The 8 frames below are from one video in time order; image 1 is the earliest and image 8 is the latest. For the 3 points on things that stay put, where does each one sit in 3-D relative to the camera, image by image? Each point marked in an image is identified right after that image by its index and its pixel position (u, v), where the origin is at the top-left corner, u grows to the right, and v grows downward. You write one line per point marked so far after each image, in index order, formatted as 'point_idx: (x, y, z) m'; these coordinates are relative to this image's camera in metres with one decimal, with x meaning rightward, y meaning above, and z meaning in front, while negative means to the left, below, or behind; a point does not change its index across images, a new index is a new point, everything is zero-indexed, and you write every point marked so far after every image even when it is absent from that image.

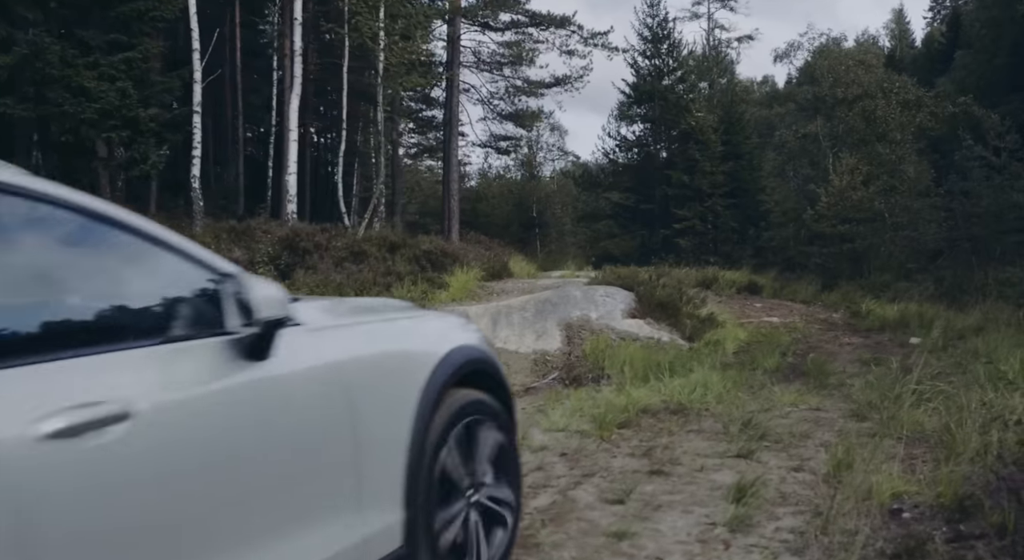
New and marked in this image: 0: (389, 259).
0: (-2.2, +0.4, +15.4) m
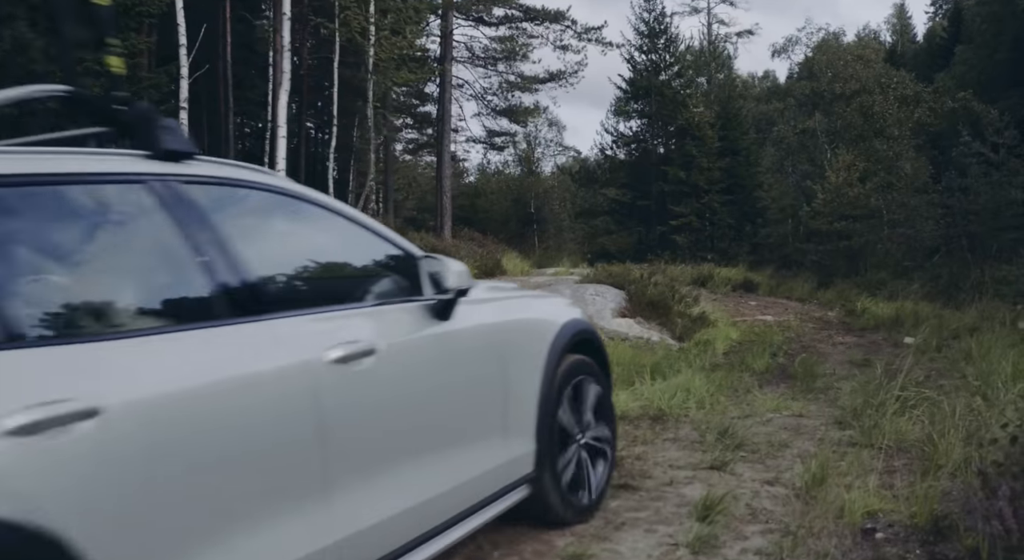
0: (-2.3, +0.4, +15.3) m
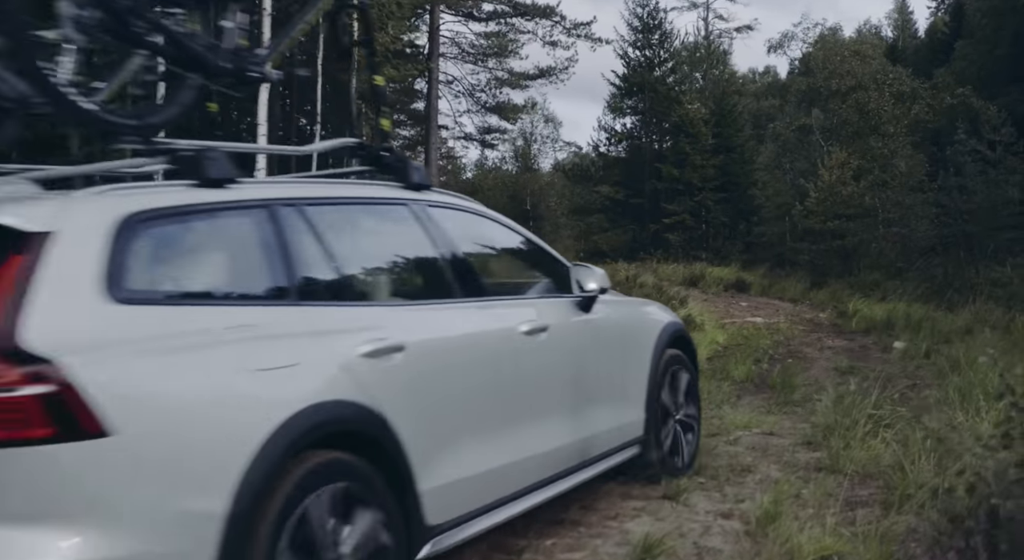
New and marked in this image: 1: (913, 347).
0: (-2.6, +0.4, +15.0) m
1: (+5.1, -0.8, +11.2) m
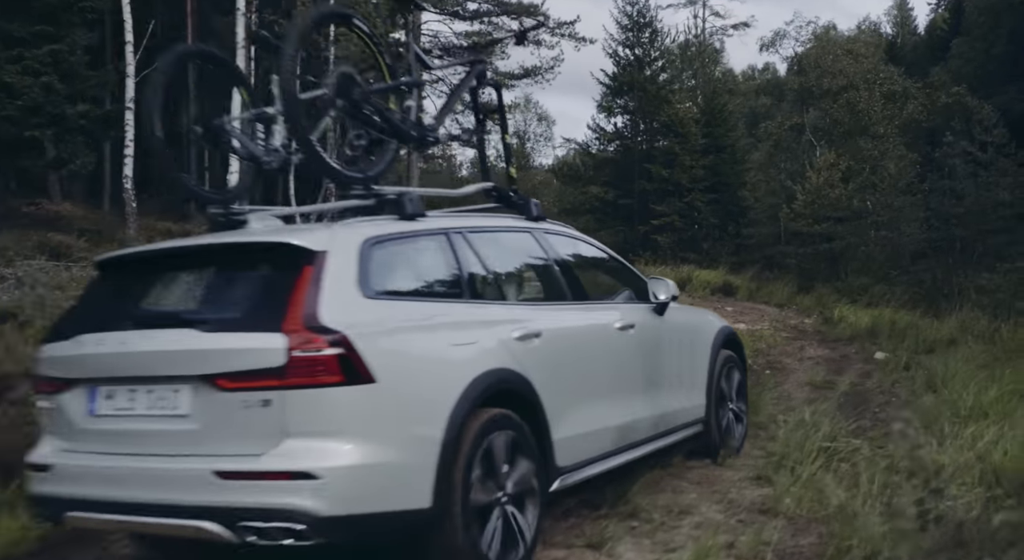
0: (-3.0, +0.3, +14.6) m
1: (+4.7, -1.0, +10.9) m
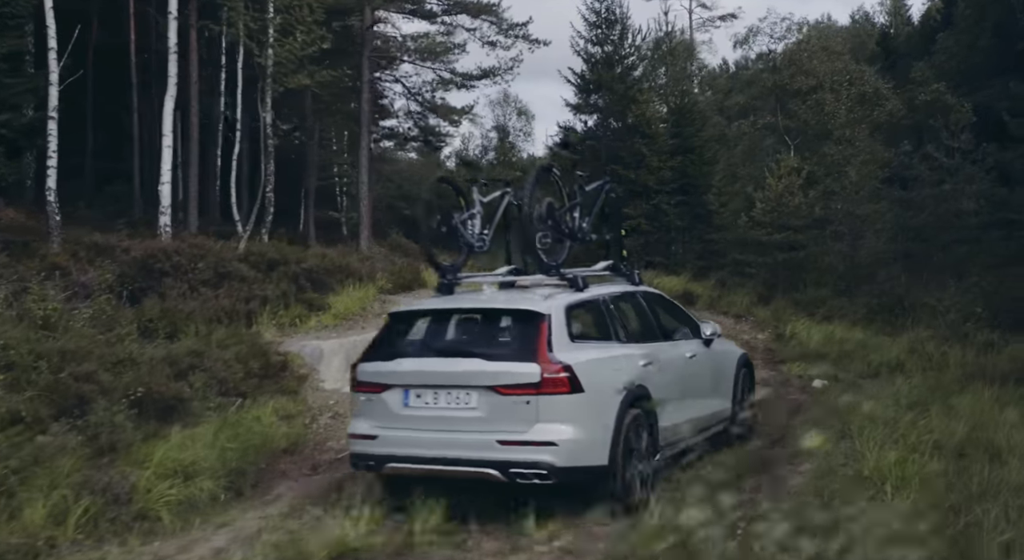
0: (-4.0, +0.1, +14.1) m
1: (+3.7, -1.3, +10.4) m
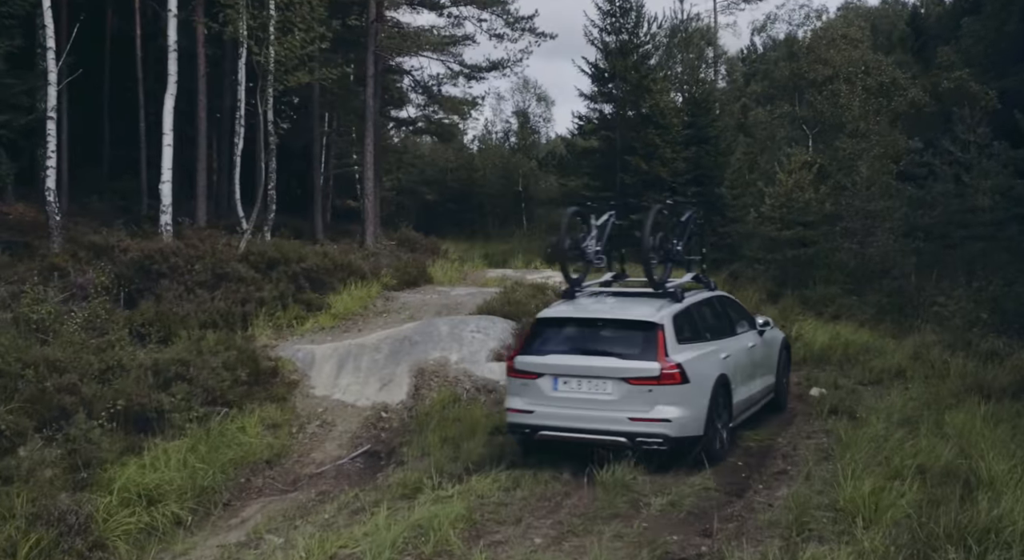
0: (-4.0, +0.1, +14.1) m
1: (+3.6, -1.4, +10.2) m
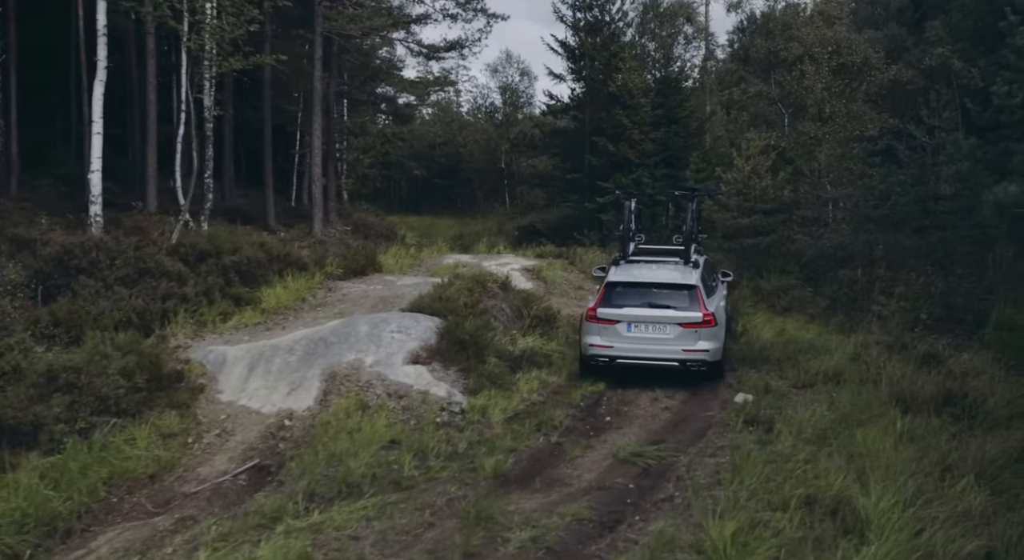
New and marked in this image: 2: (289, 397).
0: (-4.9, +0.2, +13.7) m
1: (+2.6, -1.4, +9.8) m
2: (-2.6, -1.3, +10.2) m
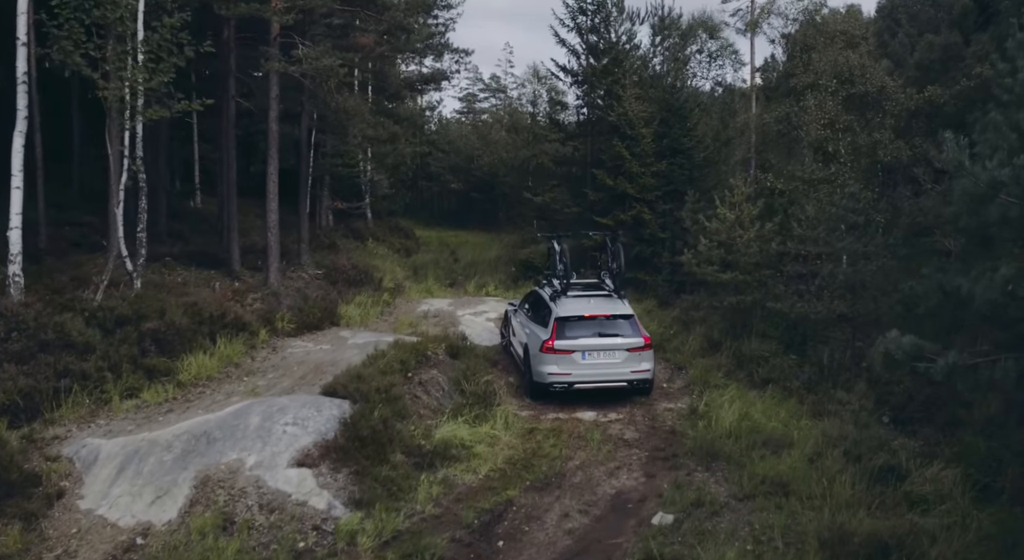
0: (-5.8, -0.8, +12.8) m
1: (+1.4, -2.4, +8.4) m
2: (-3.7, -2.3, +9.2) m
